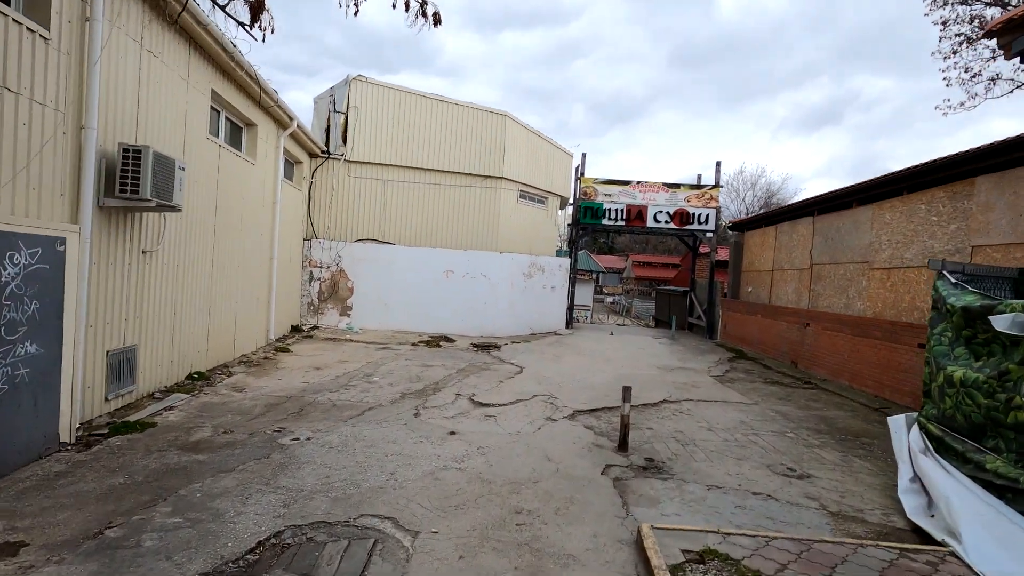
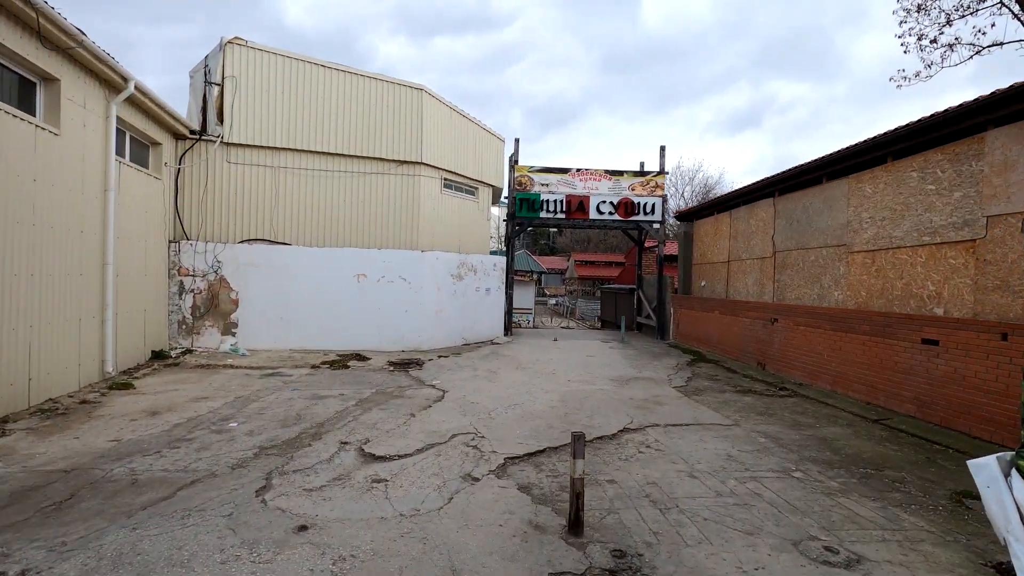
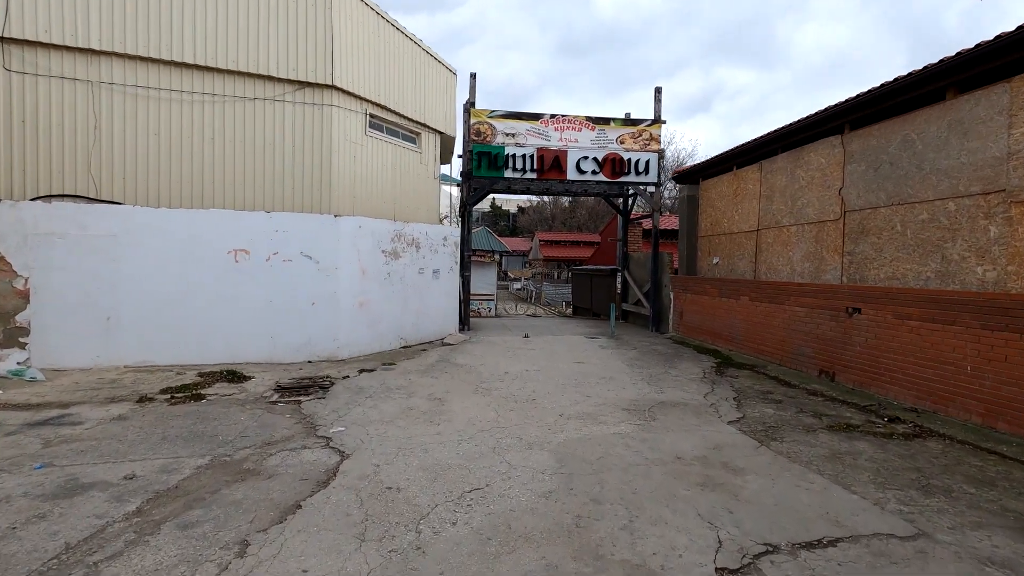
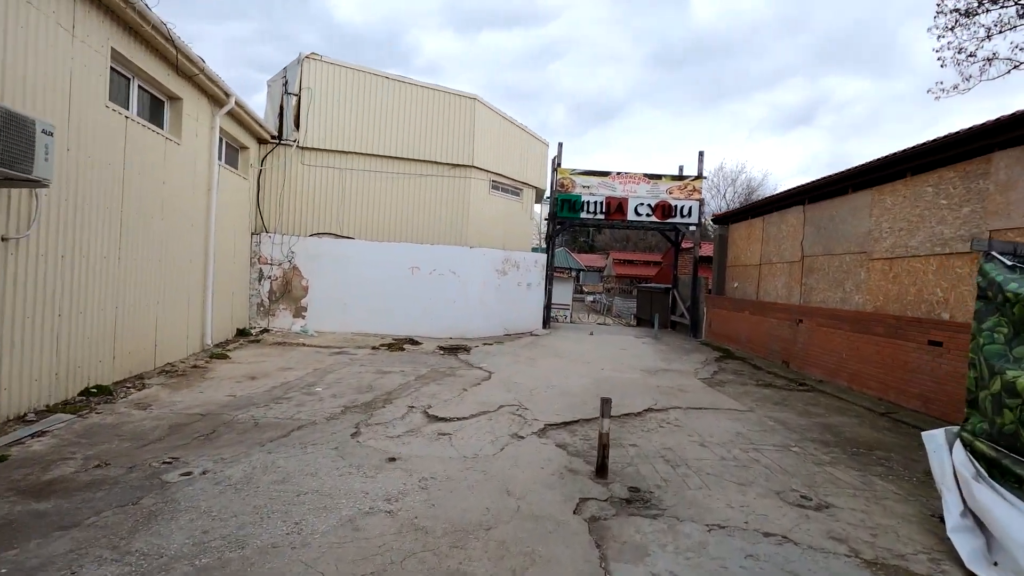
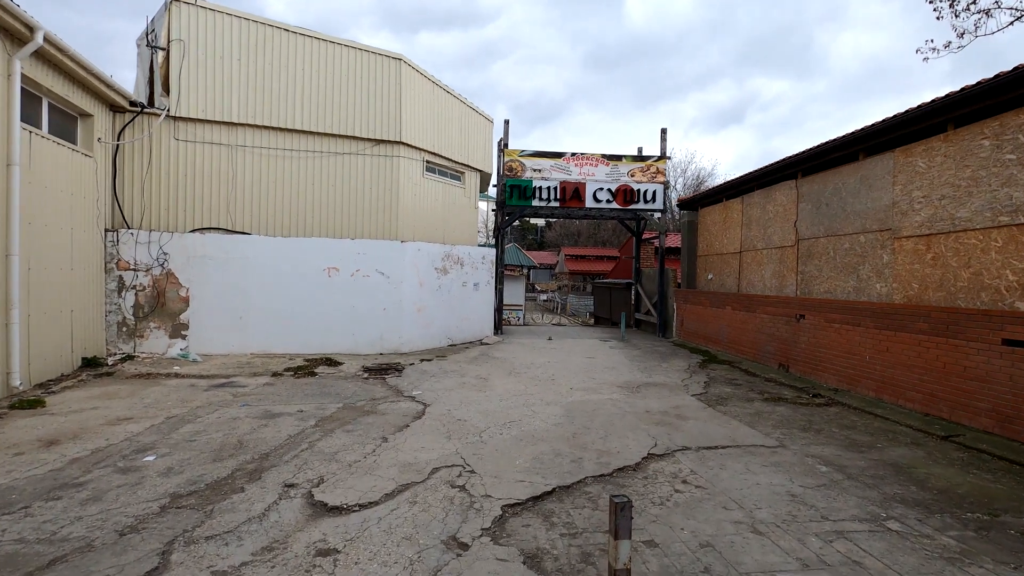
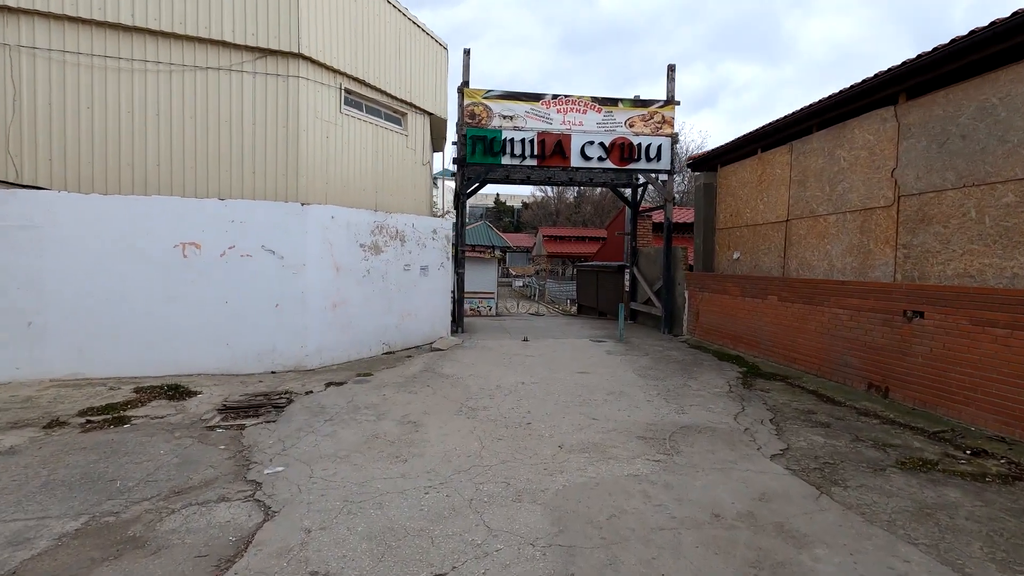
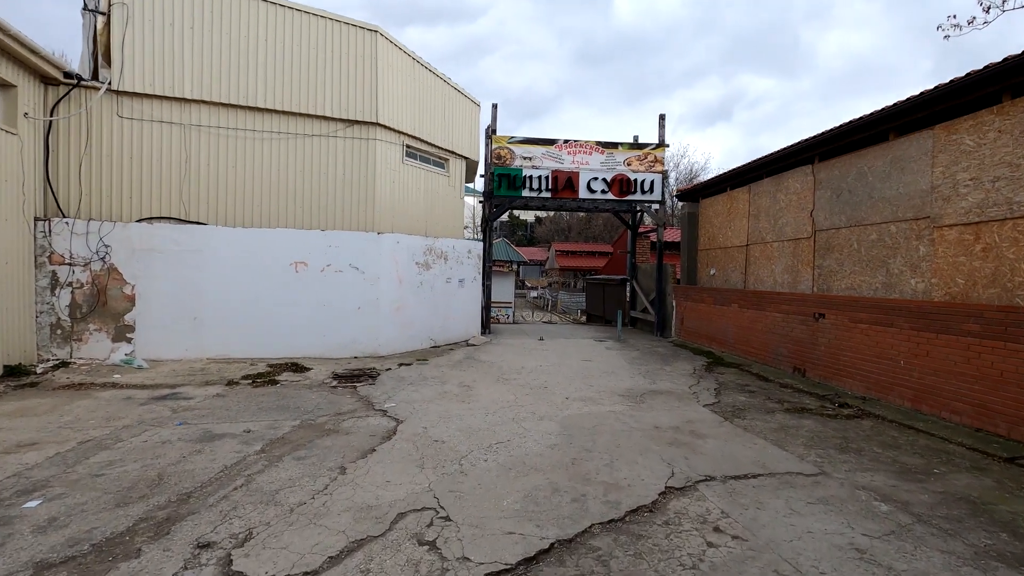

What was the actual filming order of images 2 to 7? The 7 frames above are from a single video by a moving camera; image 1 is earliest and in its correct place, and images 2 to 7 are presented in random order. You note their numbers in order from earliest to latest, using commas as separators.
4, 2, 5, 7, 3, 6
